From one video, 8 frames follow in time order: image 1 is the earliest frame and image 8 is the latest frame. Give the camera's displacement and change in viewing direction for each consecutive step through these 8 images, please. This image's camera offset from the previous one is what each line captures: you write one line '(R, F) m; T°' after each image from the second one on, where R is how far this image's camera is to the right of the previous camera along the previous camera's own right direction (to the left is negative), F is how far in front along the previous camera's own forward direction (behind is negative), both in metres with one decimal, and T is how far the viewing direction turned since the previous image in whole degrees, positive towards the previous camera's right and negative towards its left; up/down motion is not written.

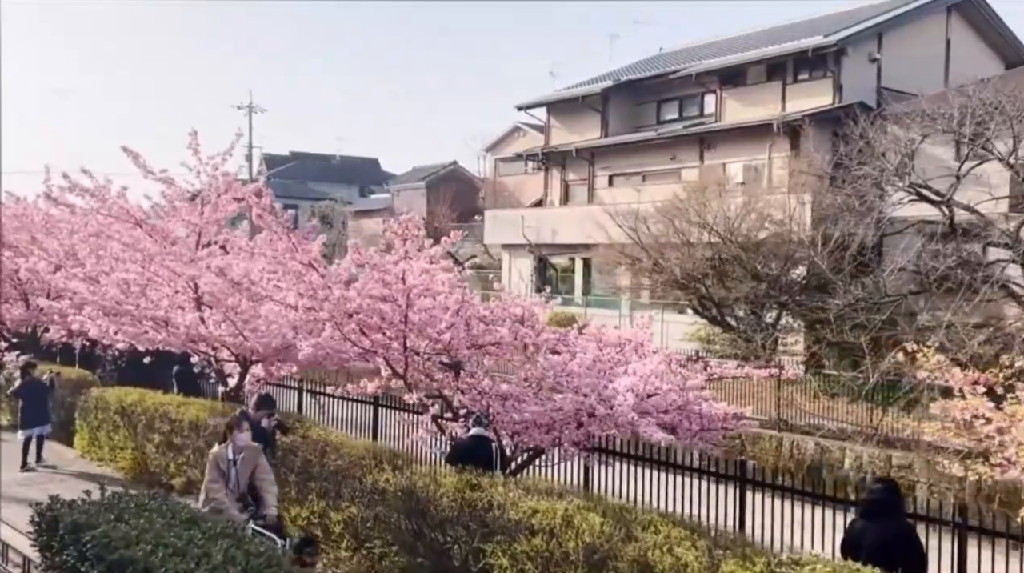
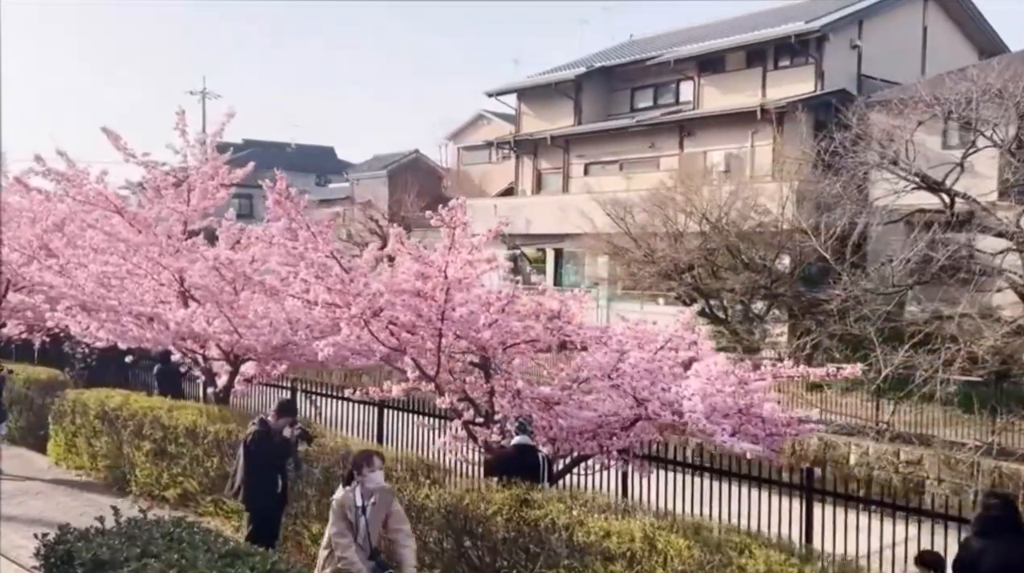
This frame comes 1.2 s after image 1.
(-0.7, +0.8) m; +3°
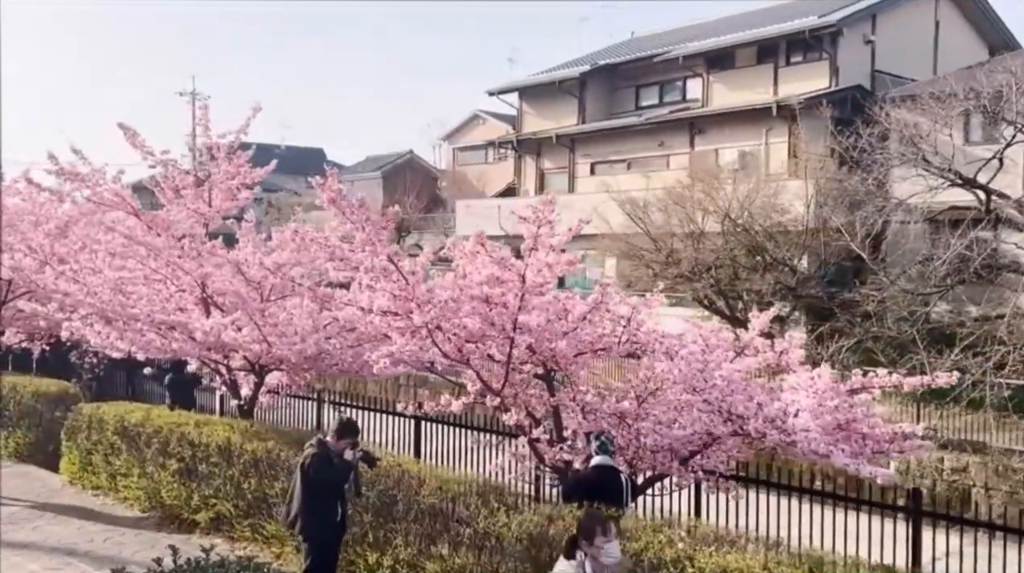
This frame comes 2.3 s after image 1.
(-0.6, +0.7) m; +1°
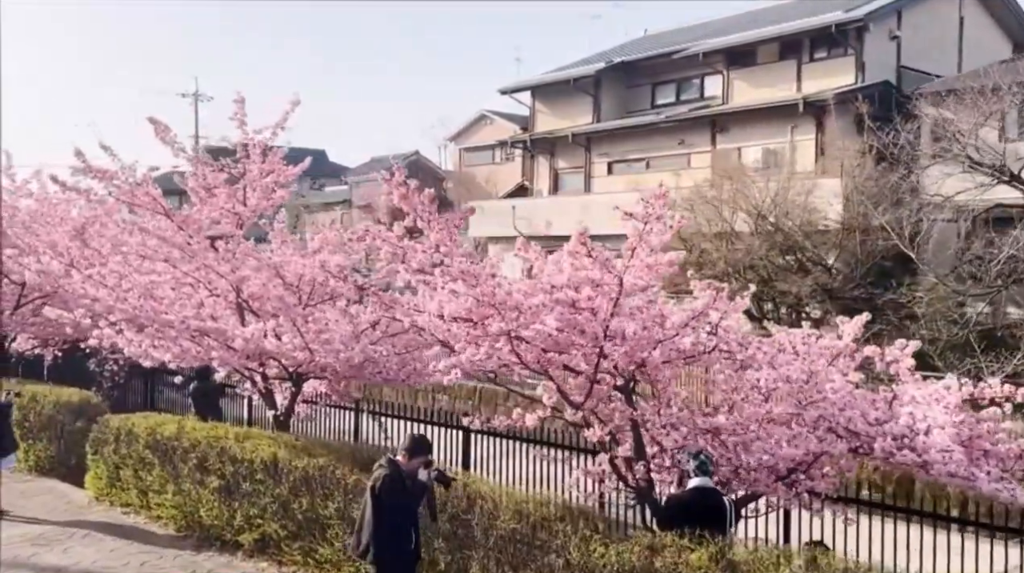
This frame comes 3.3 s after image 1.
(-0.6, +0.6) m; 0°
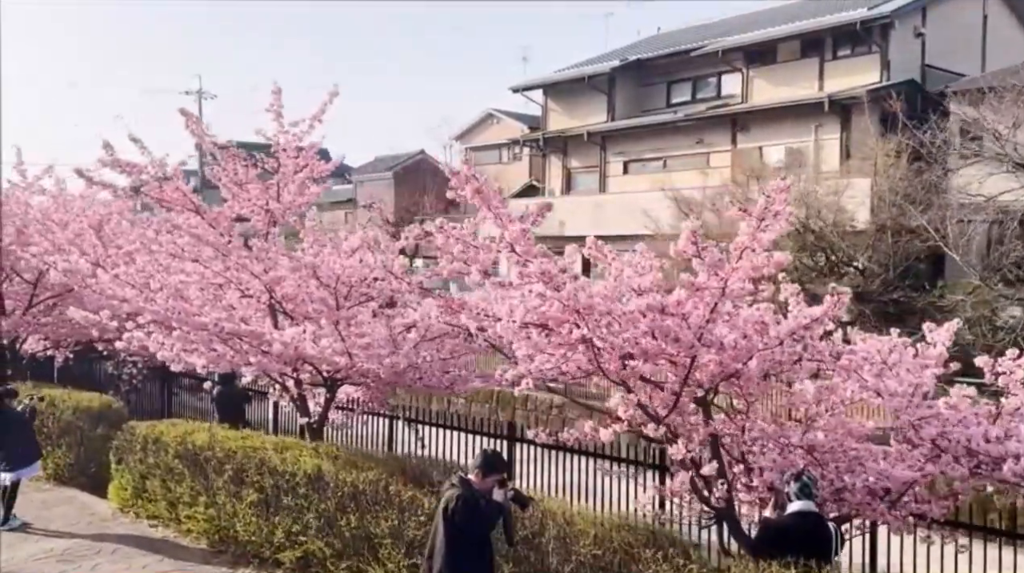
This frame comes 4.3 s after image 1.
(-0.5, +0.5) m; 0°
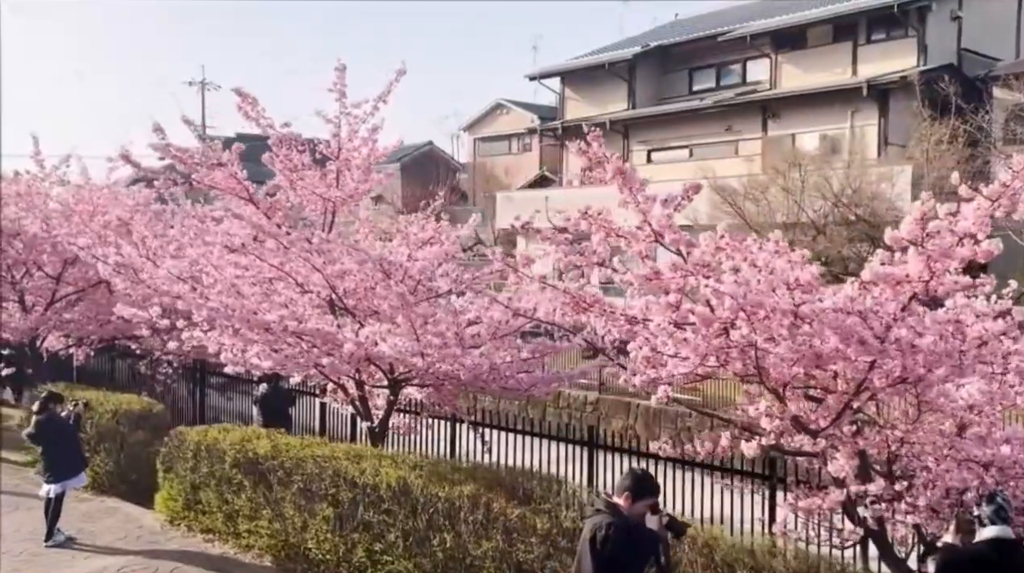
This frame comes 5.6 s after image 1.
(-0.7, +0.7) m; 0°
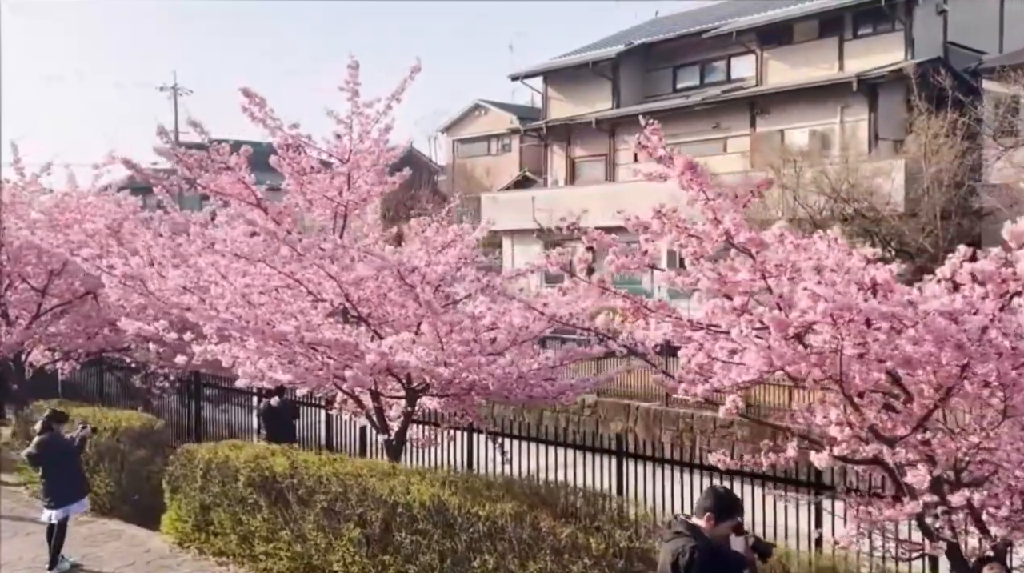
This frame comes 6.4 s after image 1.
(-0.4, +0.4) m; +1°
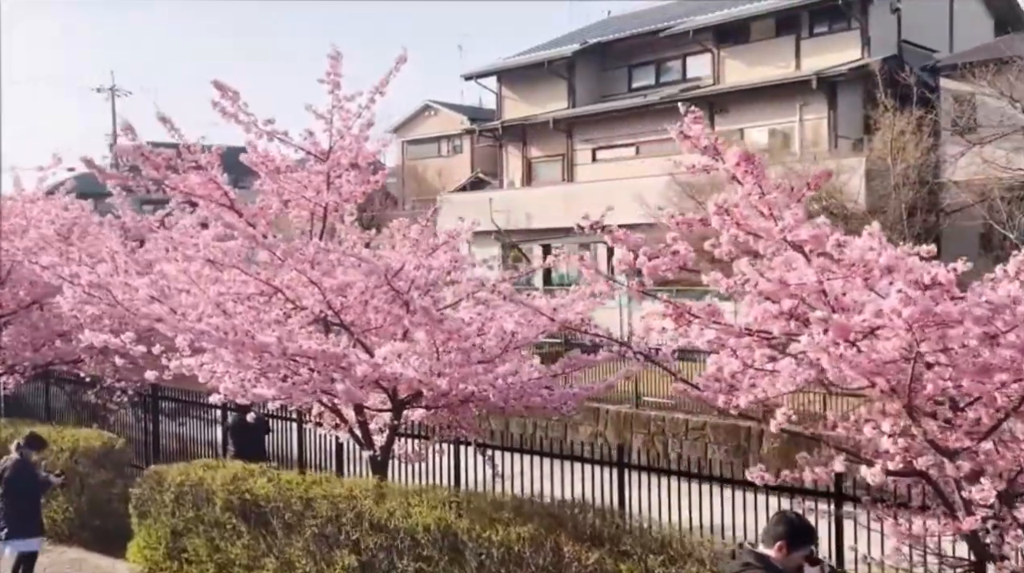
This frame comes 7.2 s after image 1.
(-0.4, +0.5) m; +3°
